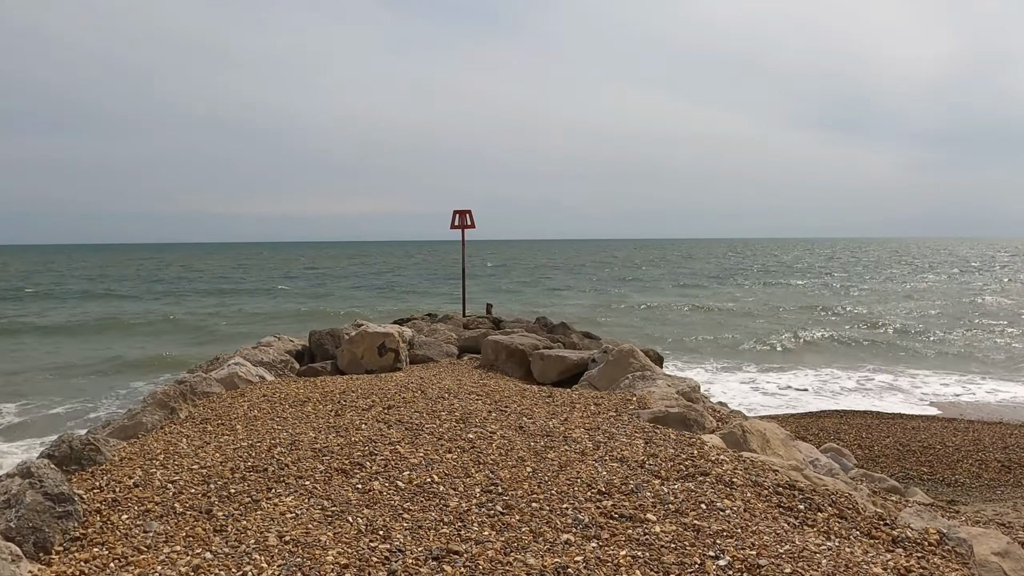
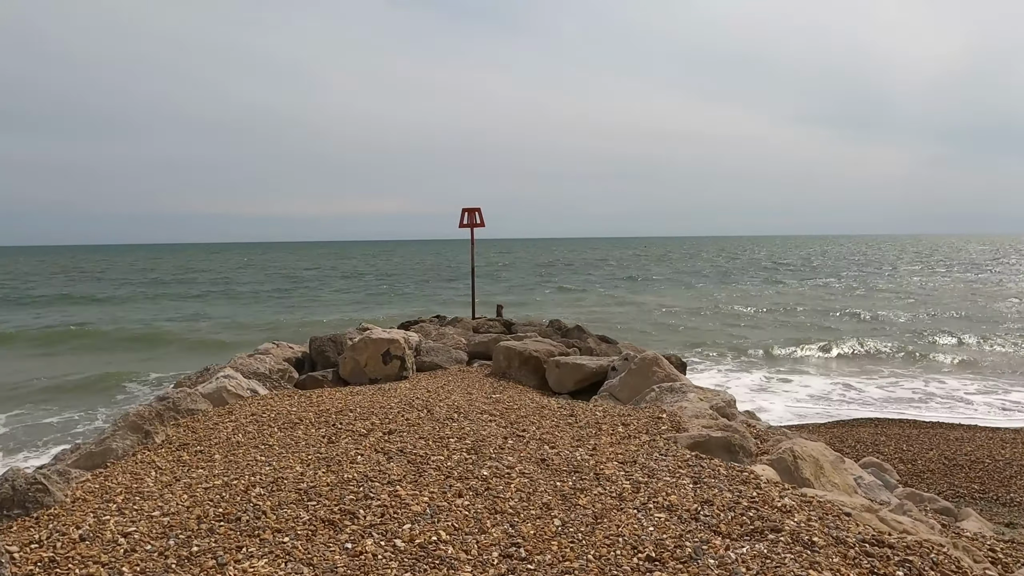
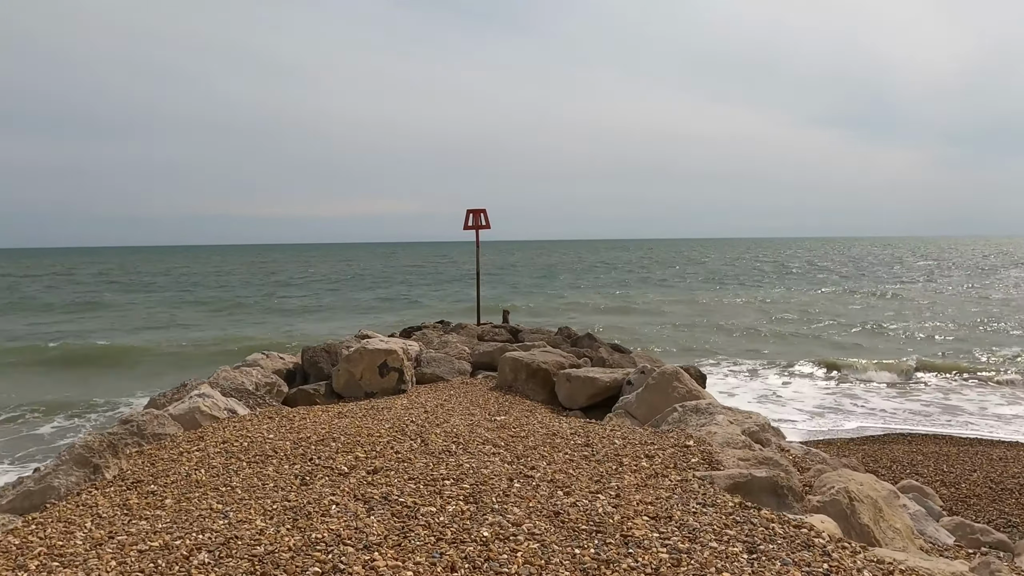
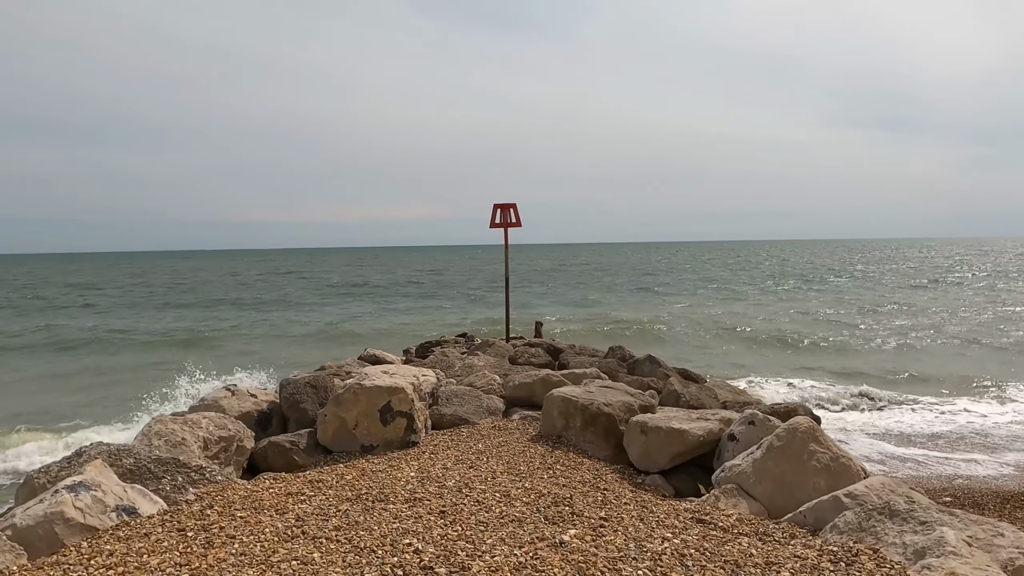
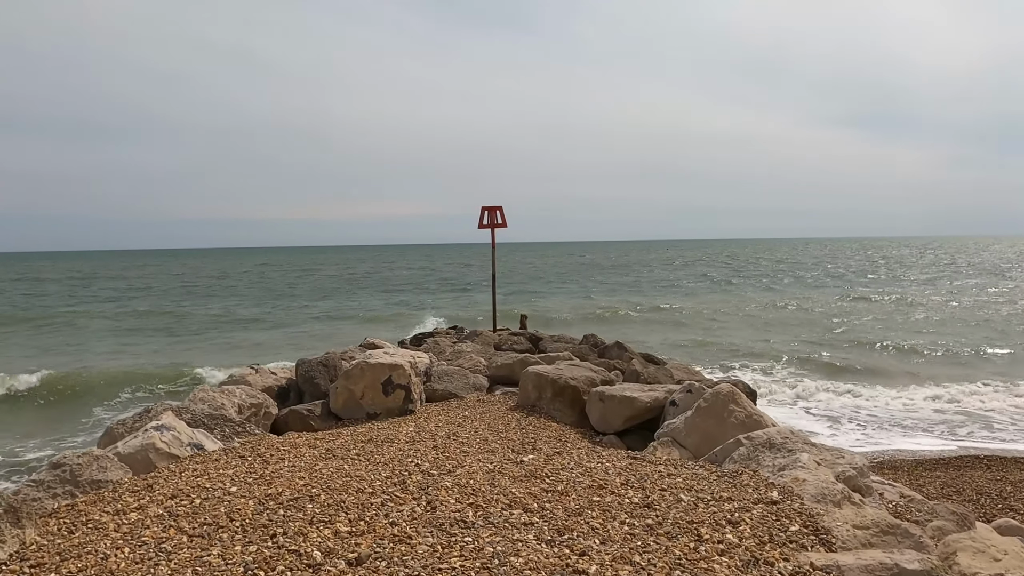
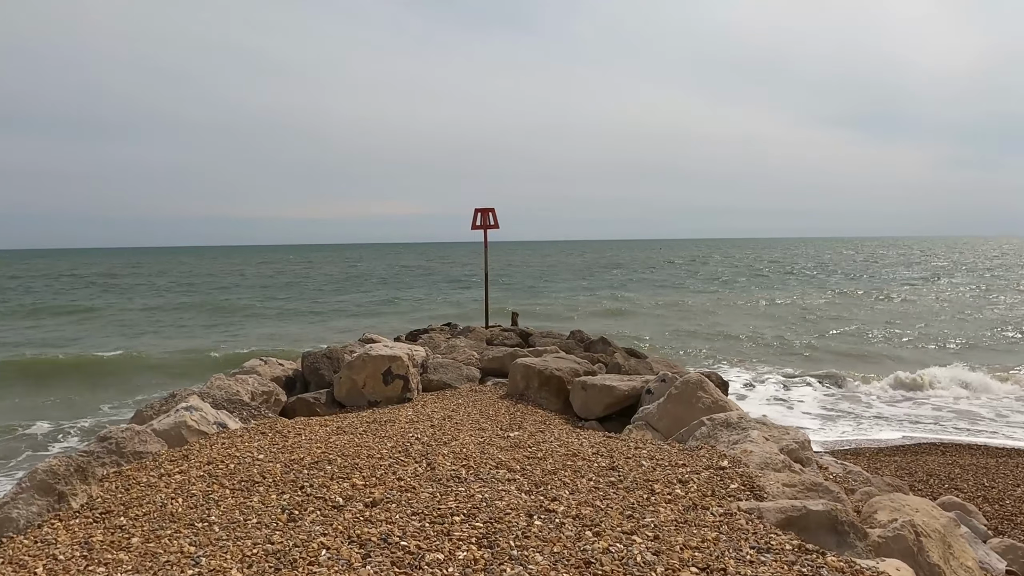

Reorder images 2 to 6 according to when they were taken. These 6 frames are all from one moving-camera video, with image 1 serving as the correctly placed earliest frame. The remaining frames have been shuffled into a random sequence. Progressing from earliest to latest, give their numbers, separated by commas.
2, 3, 6, 5, 4
